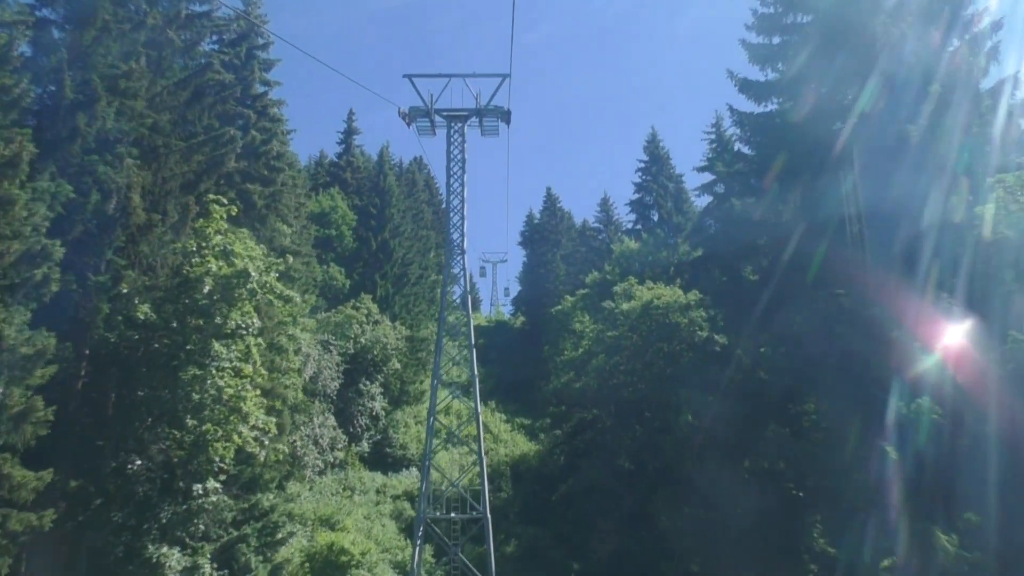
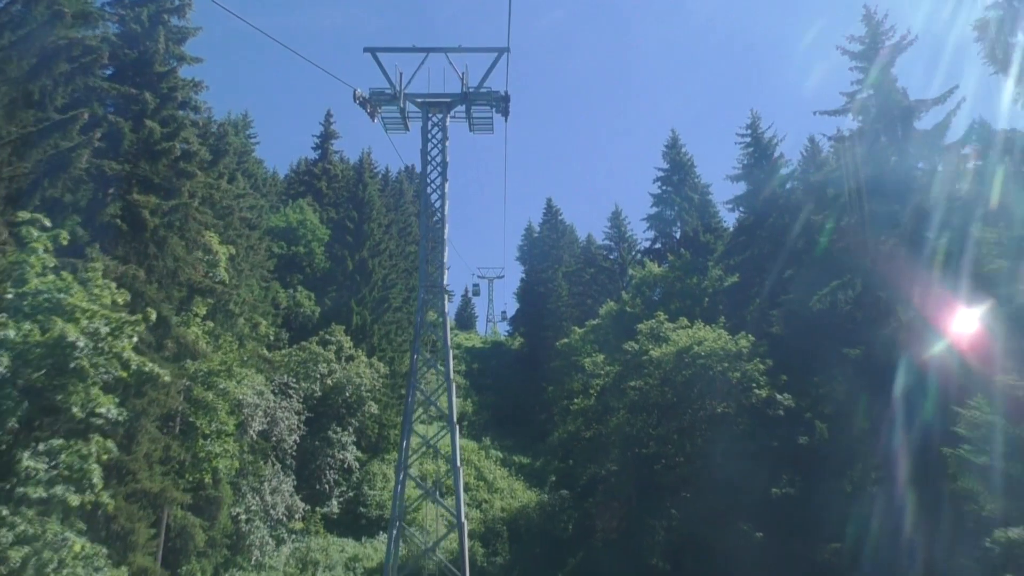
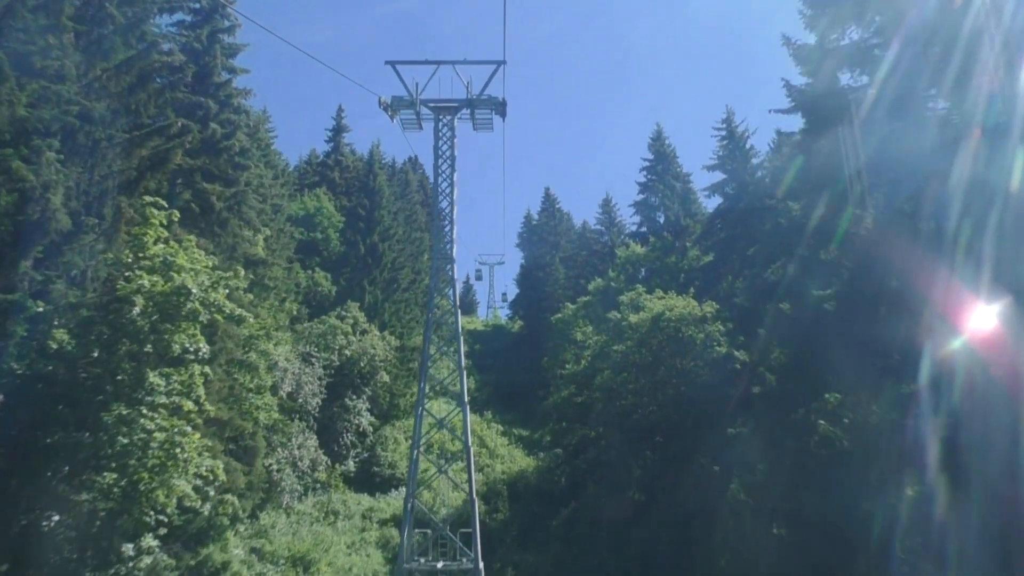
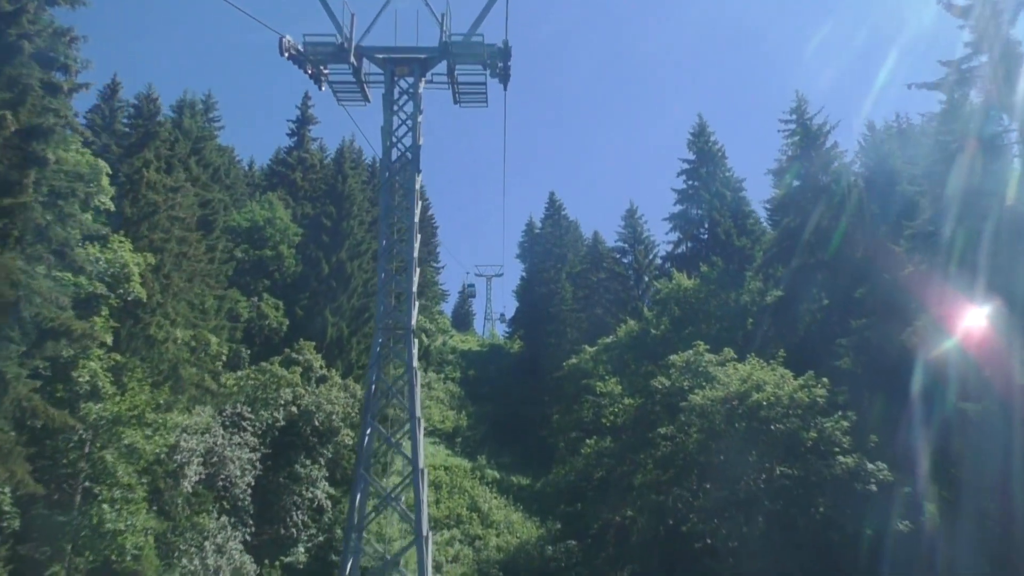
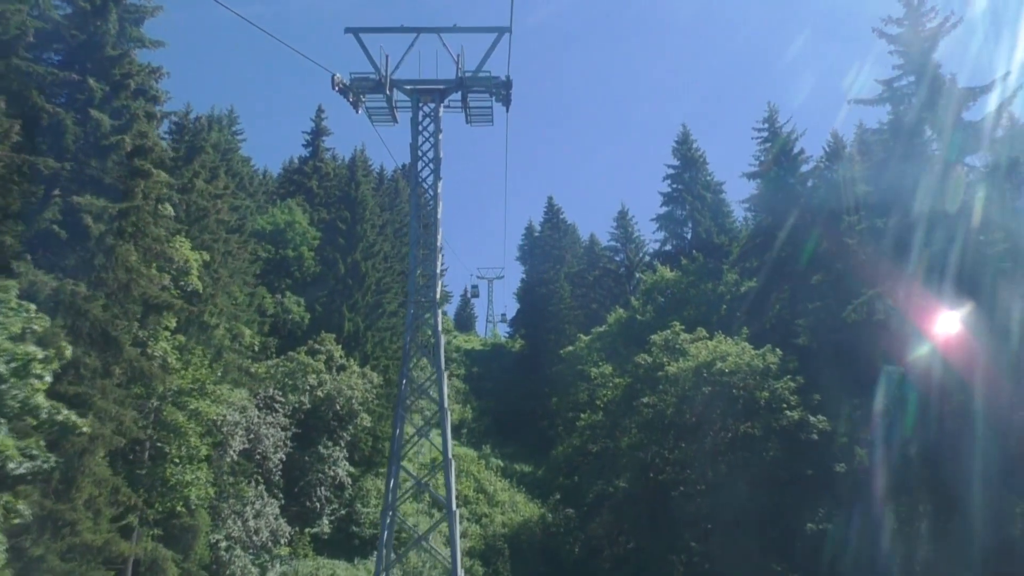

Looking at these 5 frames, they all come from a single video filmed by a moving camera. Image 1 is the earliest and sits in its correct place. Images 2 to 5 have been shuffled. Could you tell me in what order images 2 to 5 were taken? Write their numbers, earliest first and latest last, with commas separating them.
3, 2, 5, 4
